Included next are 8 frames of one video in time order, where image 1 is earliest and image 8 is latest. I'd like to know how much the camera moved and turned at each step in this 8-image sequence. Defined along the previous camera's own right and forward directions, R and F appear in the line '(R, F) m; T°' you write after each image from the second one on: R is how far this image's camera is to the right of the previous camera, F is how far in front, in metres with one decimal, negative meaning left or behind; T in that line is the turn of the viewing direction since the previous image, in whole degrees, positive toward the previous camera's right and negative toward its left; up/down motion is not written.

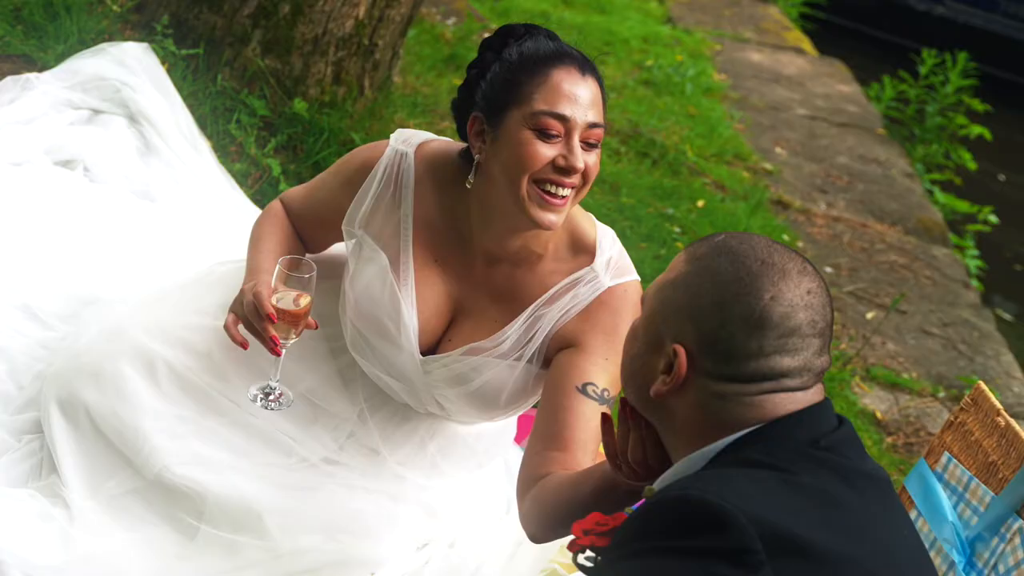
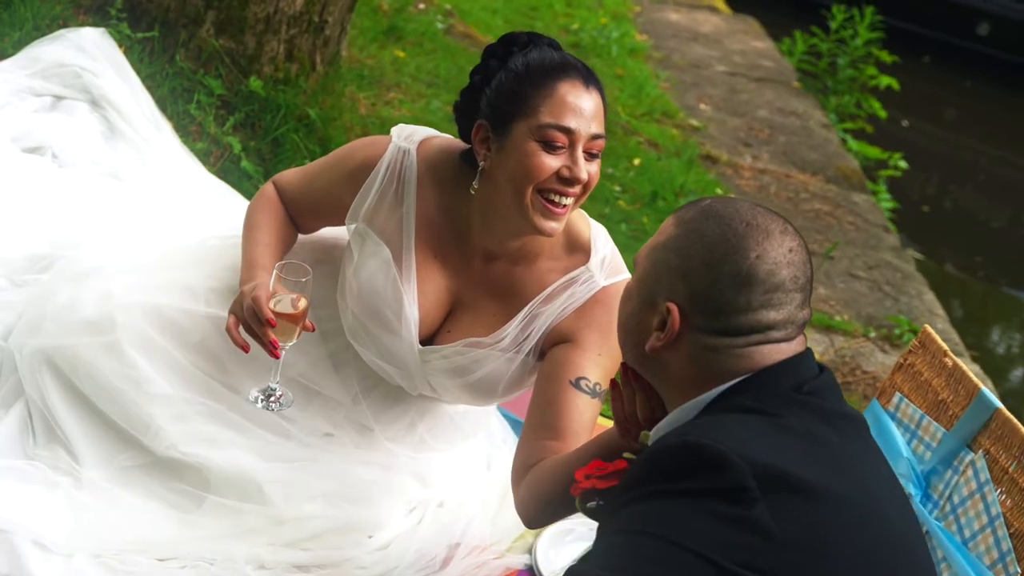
(-0.2, -0.1) m; +5°
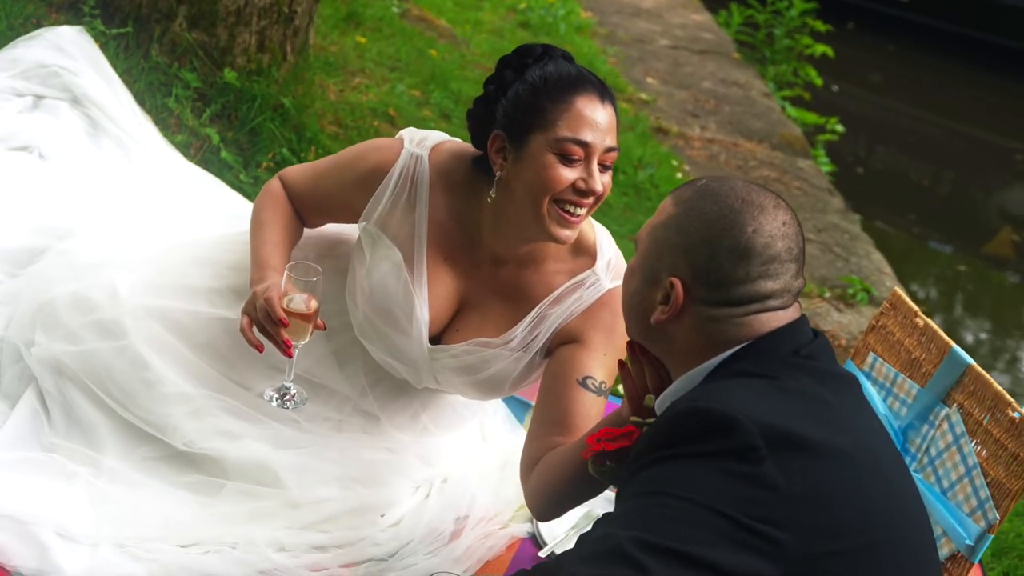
(-0.2, -0.1) m; +4°
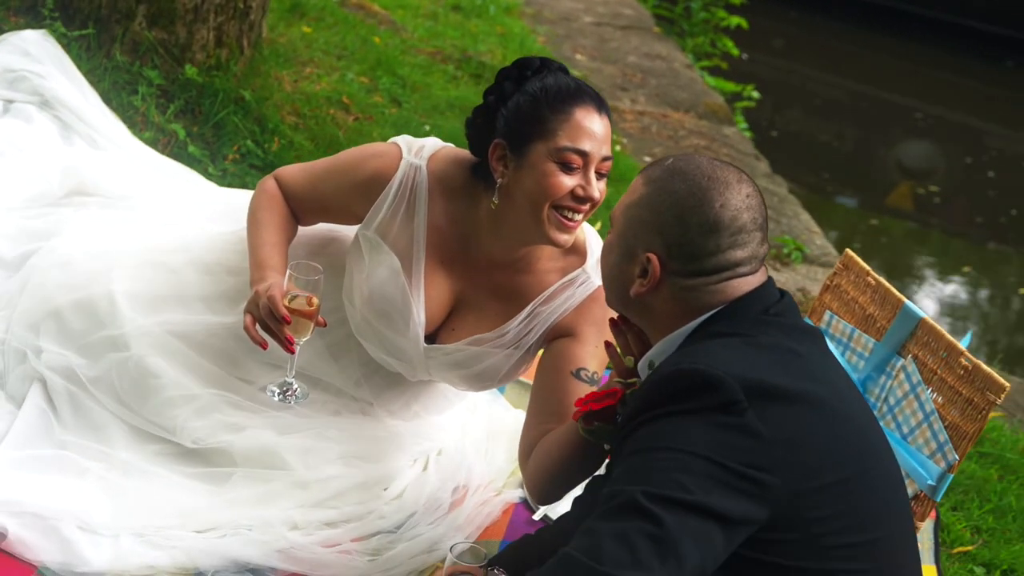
(-0.2, -0.1) m; +5°
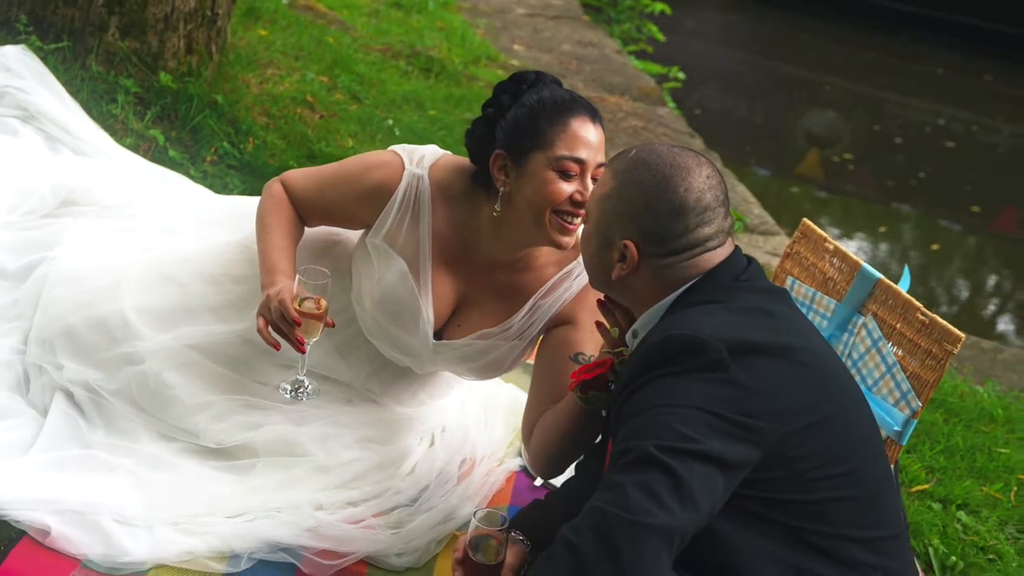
(-0.2, -0.2) m; +5°
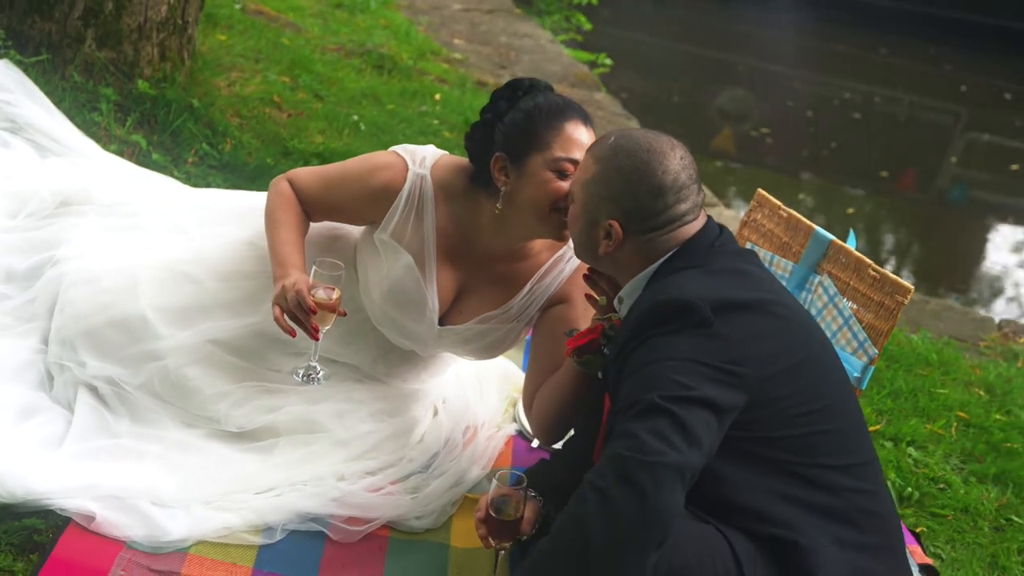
(-0.2, -0.2) m; +5°
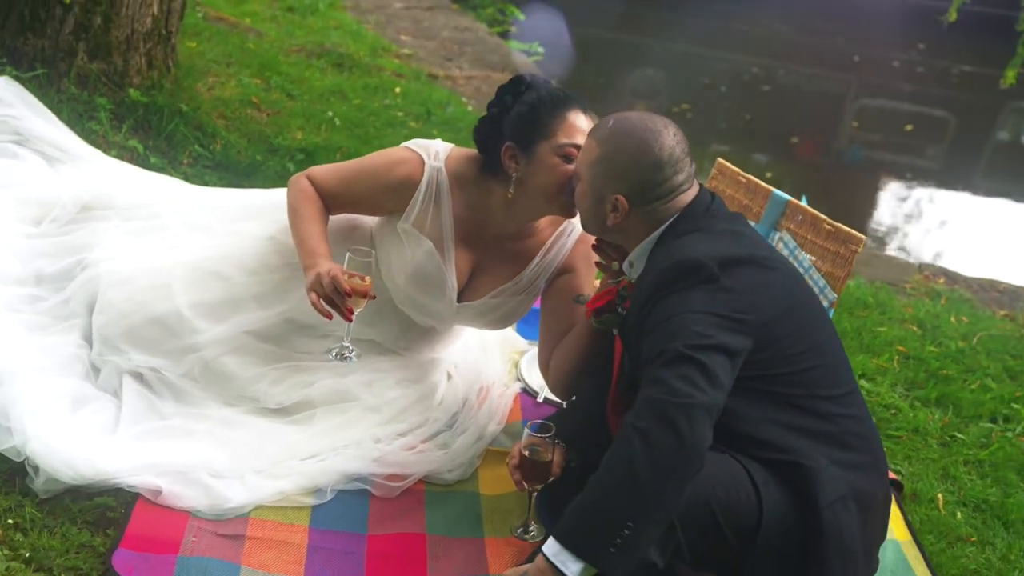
(-0.3, -0.3) m; +6°
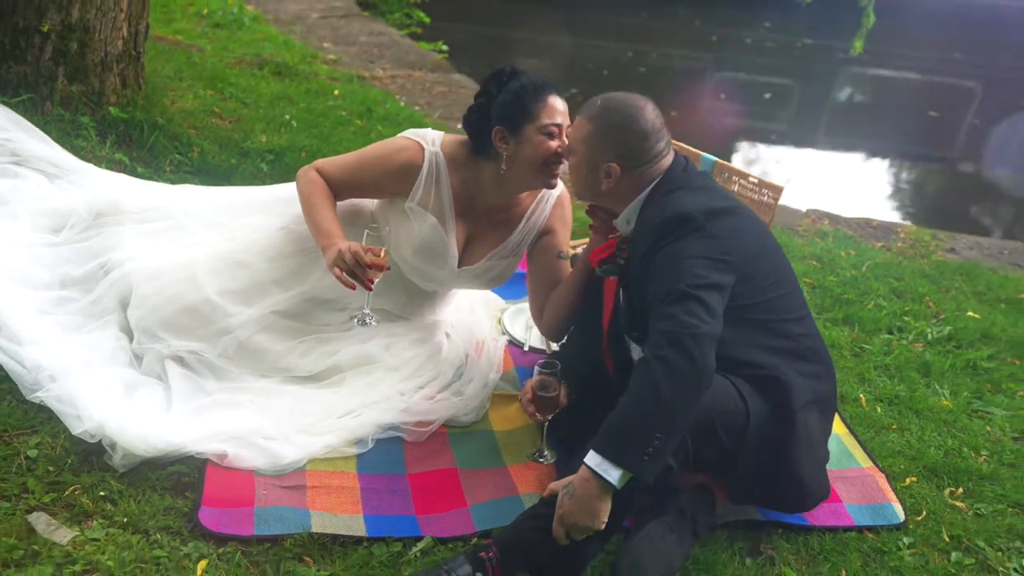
(-0.5, -0.4) m; +9°
